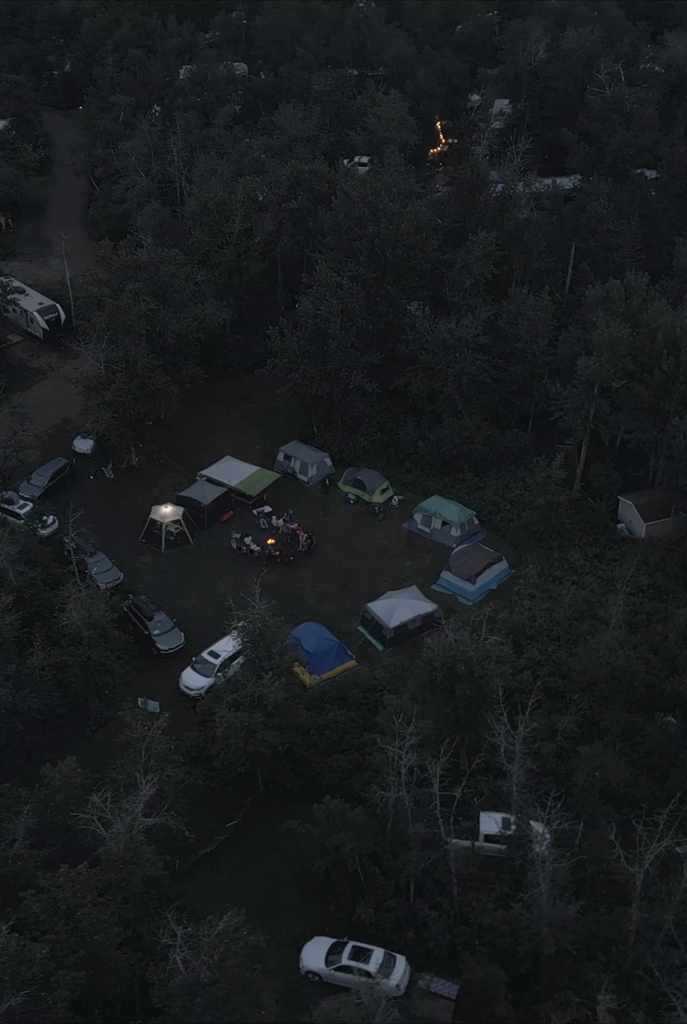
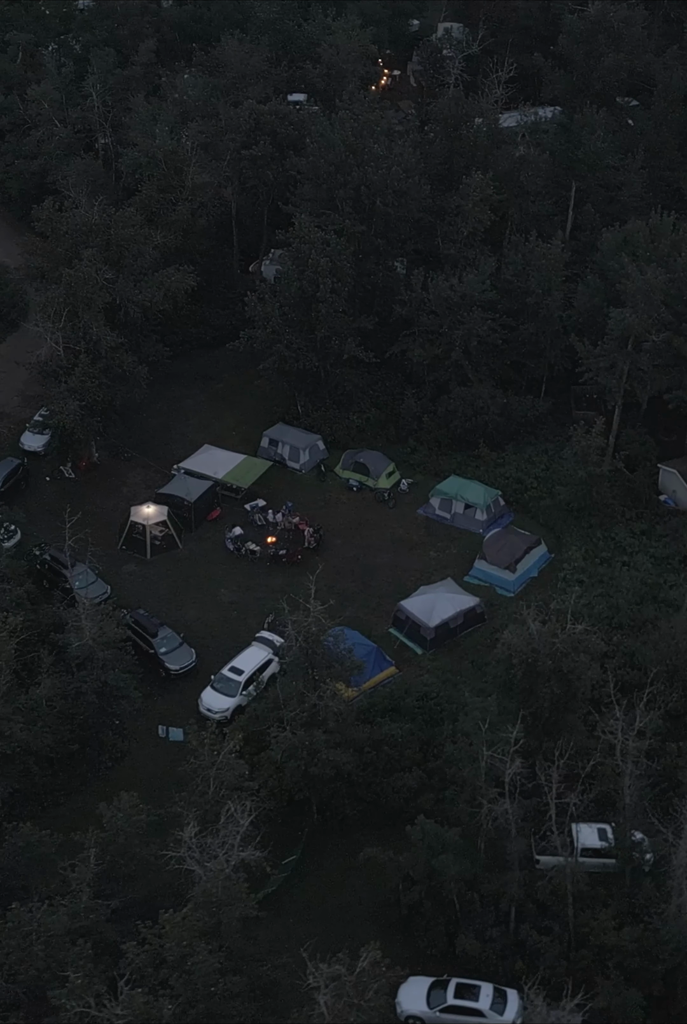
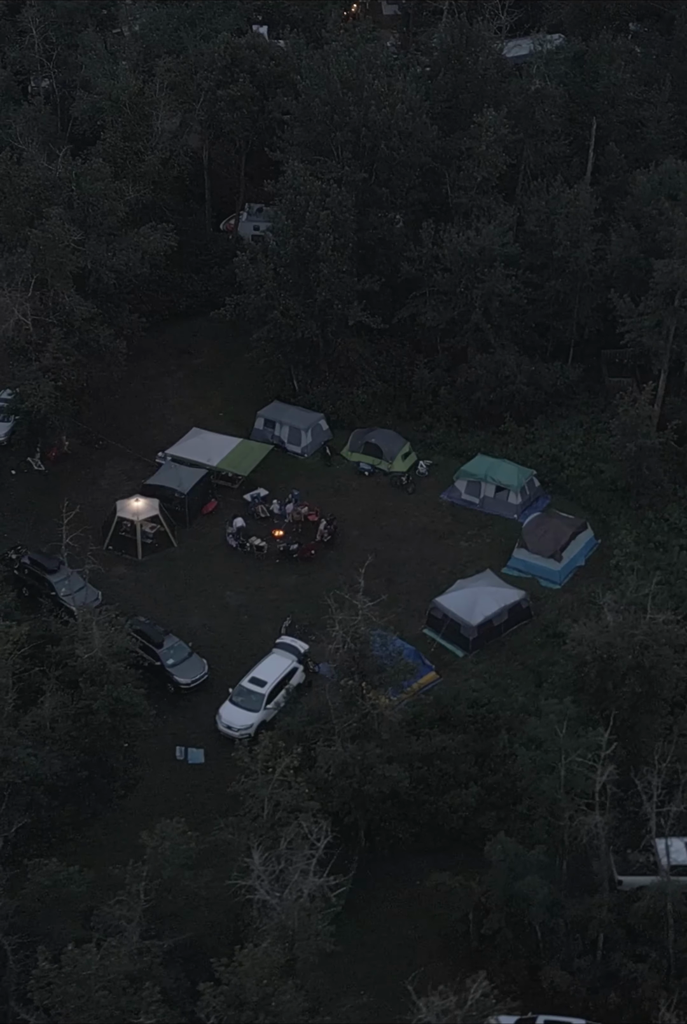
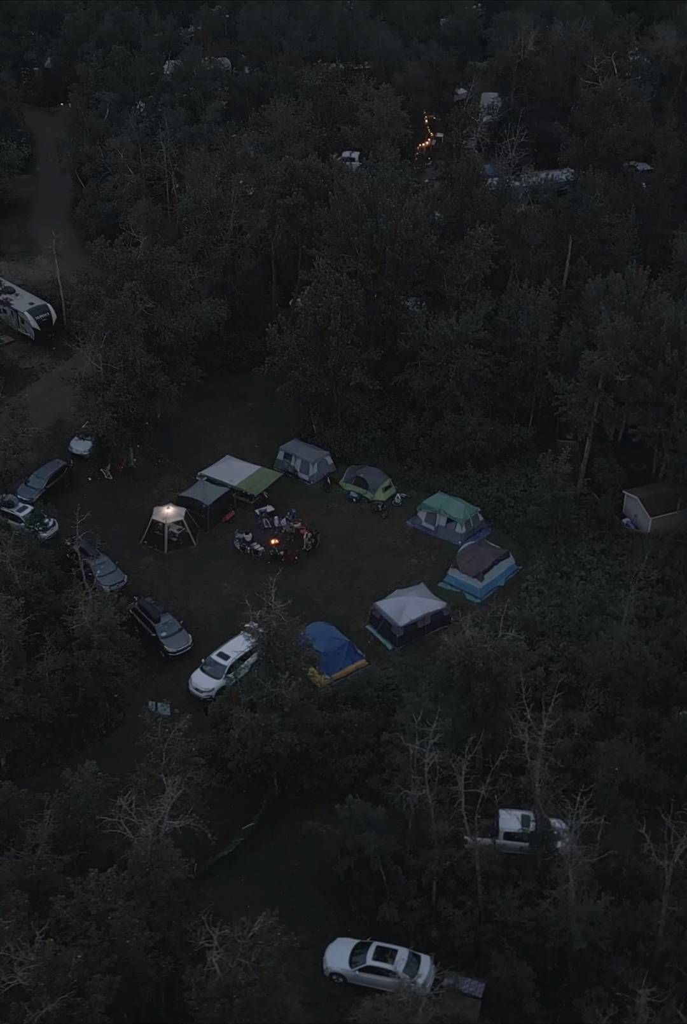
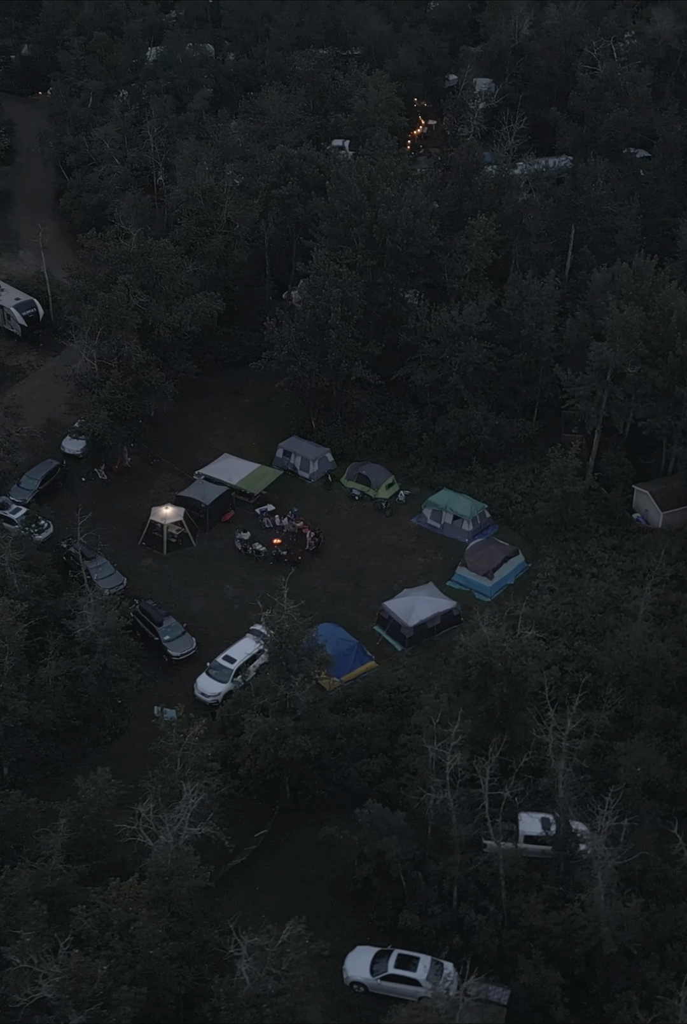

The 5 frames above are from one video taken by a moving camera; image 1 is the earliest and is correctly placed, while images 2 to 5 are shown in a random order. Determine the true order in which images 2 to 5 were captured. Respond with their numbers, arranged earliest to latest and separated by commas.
4, 5, 2, 3
